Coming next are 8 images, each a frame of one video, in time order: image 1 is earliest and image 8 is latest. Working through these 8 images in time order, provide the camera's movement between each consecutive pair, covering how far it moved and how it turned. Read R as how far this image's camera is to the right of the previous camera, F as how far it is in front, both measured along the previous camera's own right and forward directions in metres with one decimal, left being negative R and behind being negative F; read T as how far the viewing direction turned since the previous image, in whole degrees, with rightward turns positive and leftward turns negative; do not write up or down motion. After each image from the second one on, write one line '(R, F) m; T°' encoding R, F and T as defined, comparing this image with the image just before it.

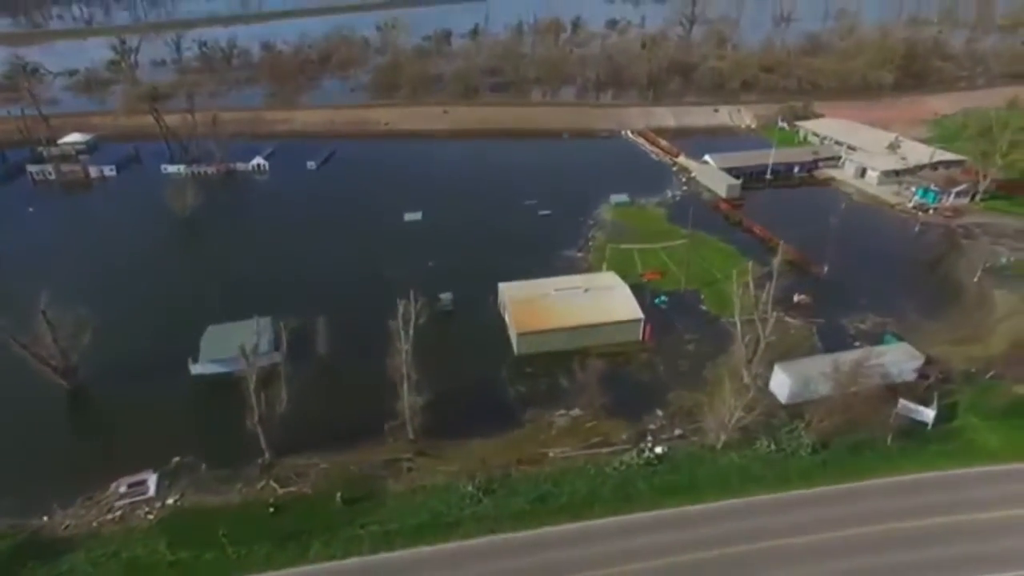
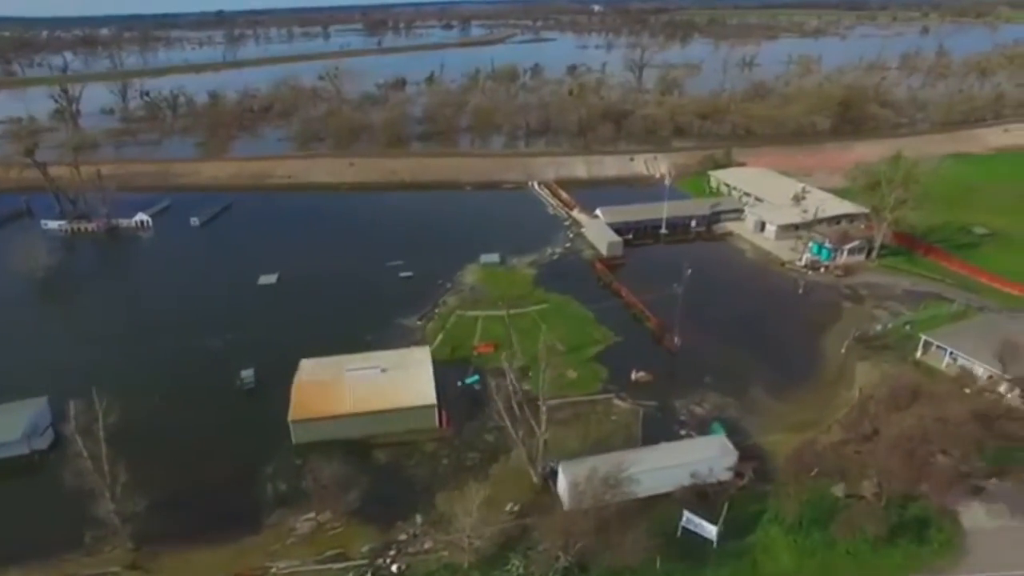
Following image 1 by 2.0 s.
(+7.6, +2.4) m; -1°
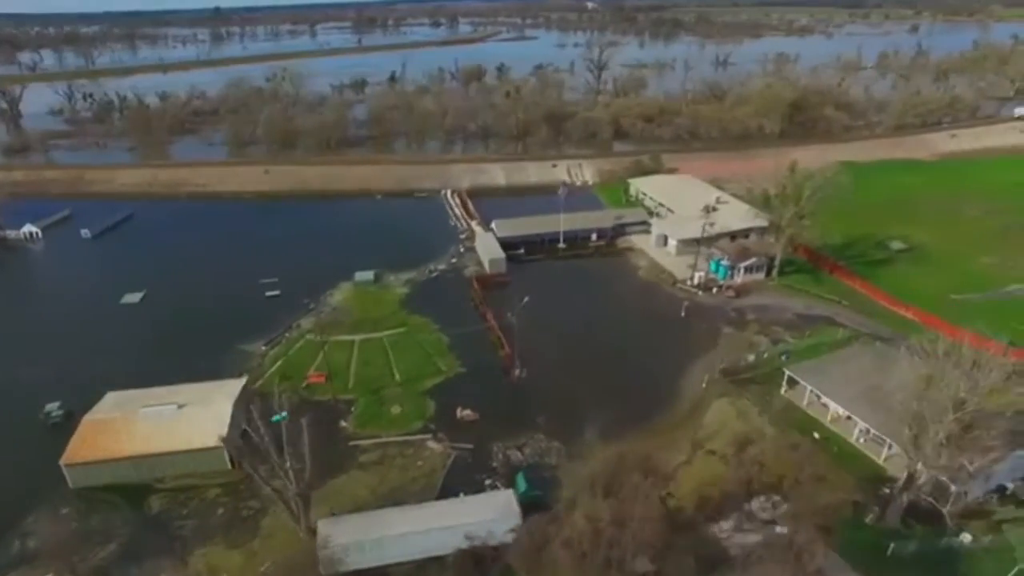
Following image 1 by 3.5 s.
(+6.6, +2.0) m; 0°
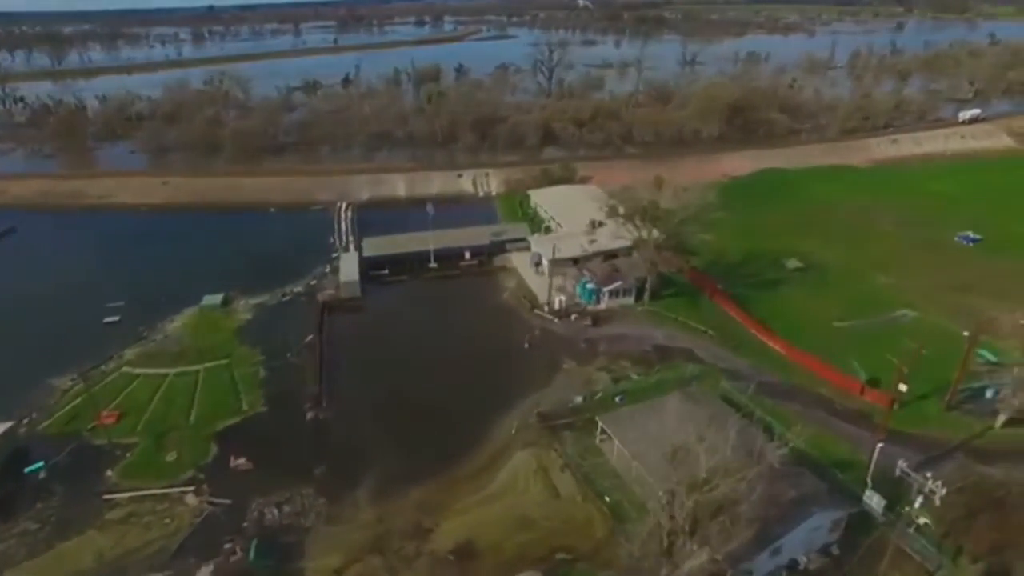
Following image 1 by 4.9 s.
(+7.2, +2.1) m; 0°
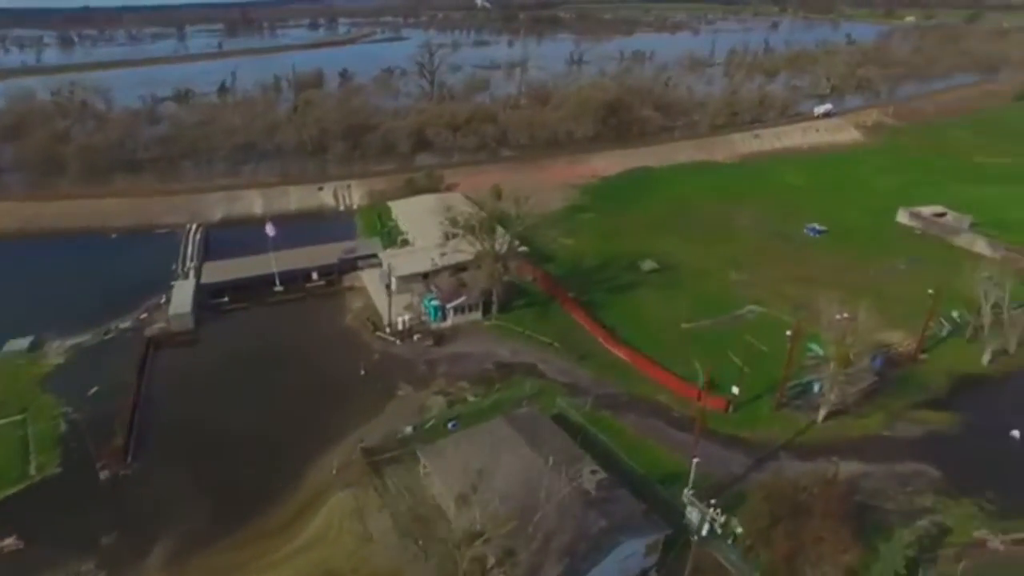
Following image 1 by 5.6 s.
(+3.4, +0.9) m; +7°
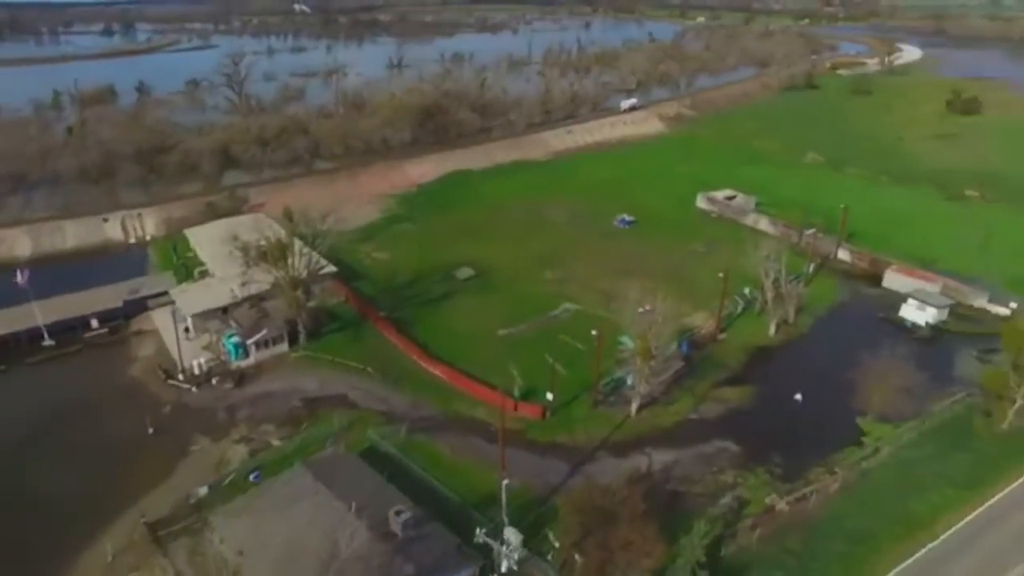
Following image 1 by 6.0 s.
(+1.9, +0.8) m; +12°
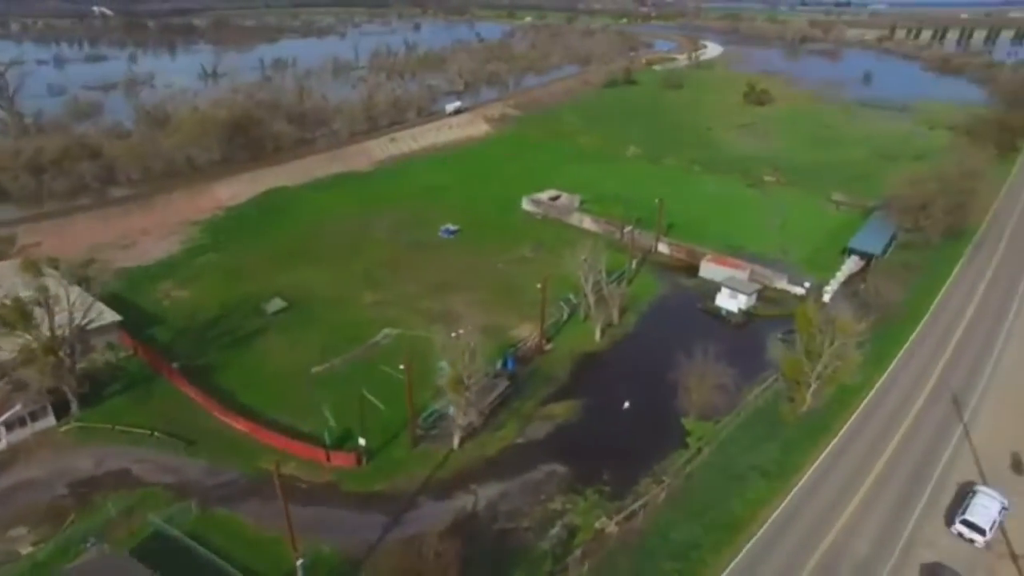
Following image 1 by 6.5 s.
(+1.7, +1.5) m; +12°
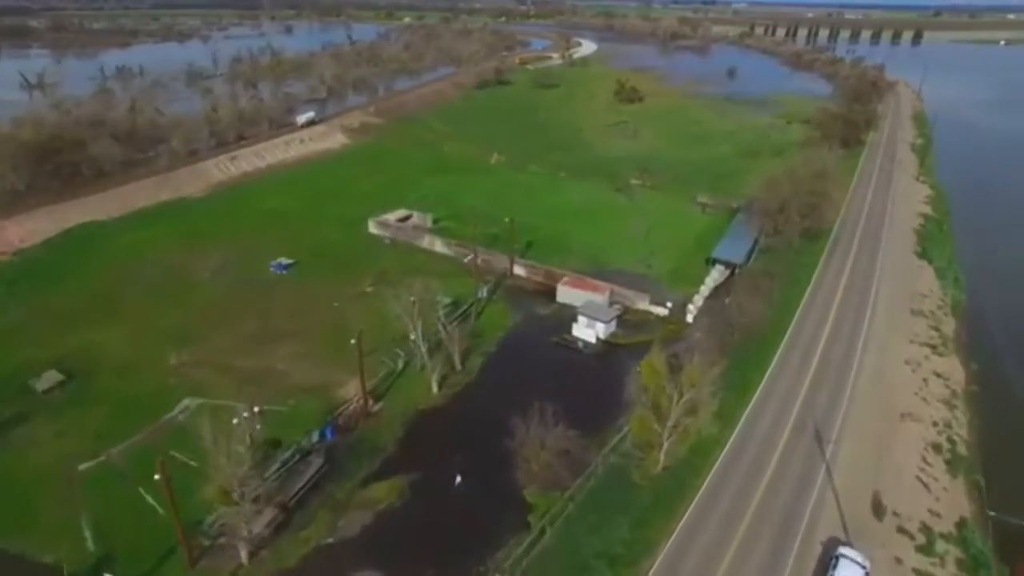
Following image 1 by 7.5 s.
(+2.6, +2.9) m; +8°
